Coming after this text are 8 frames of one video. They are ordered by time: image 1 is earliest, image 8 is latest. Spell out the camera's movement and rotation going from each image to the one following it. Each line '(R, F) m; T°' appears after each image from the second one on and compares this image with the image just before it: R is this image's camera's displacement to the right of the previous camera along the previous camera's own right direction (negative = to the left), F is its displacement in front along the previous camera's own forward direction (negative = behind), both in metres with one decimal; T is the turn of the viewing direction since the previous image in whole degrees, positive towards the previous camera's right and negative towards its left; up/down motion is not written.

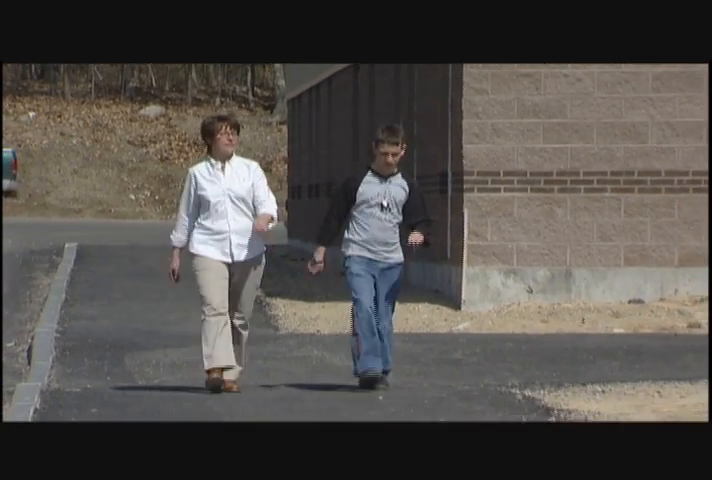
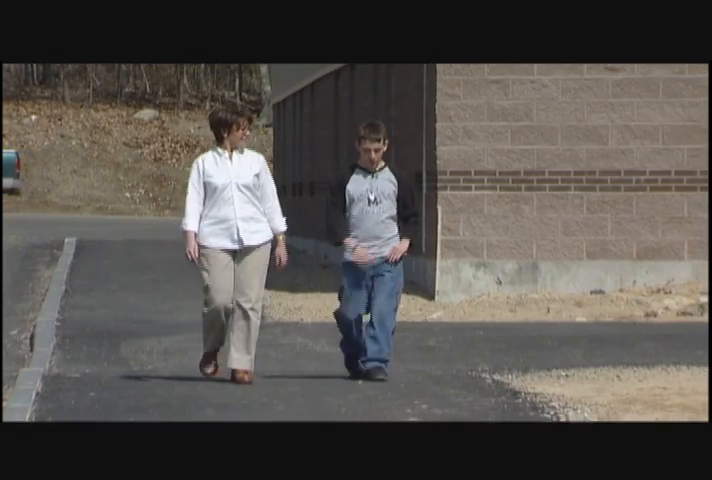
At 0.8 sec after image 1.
(+0.2, -0.8) m; 0°
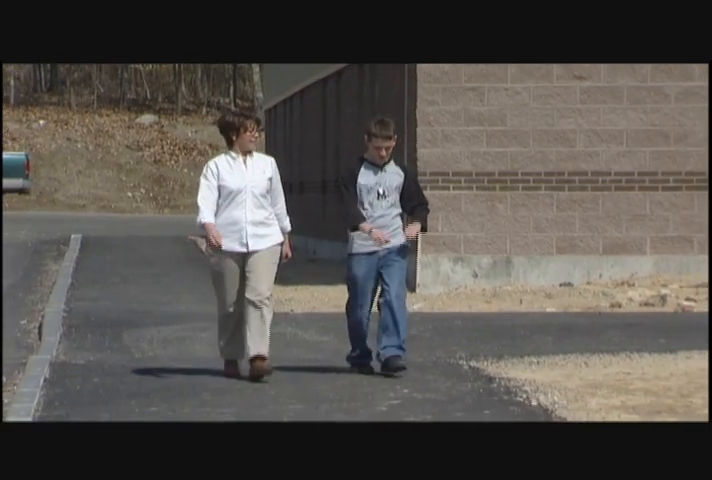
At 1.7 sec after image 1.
(+0.1, -0.8) m; 0°
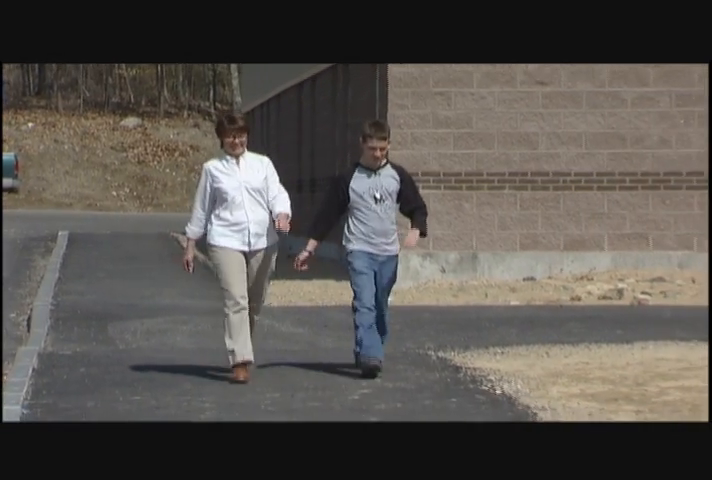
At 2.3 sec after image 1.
(+0.1, -0.6) m; +1°
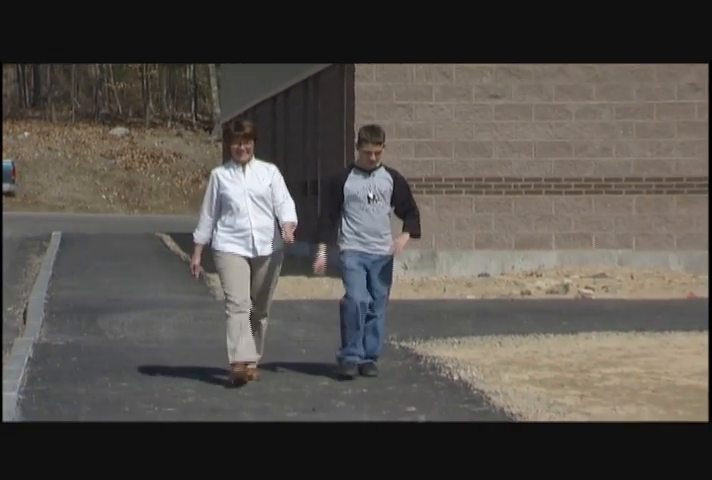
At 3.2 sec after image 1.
(0.0, -1.2) m; +1°
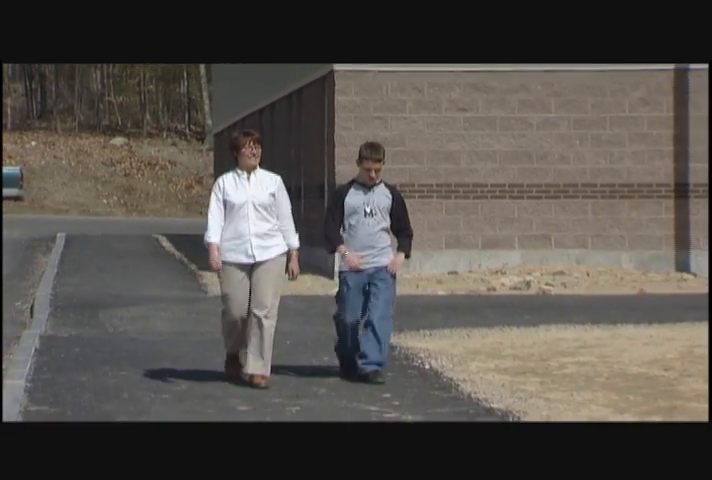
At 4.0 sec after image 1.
(0.0, -1.3) m; +1°
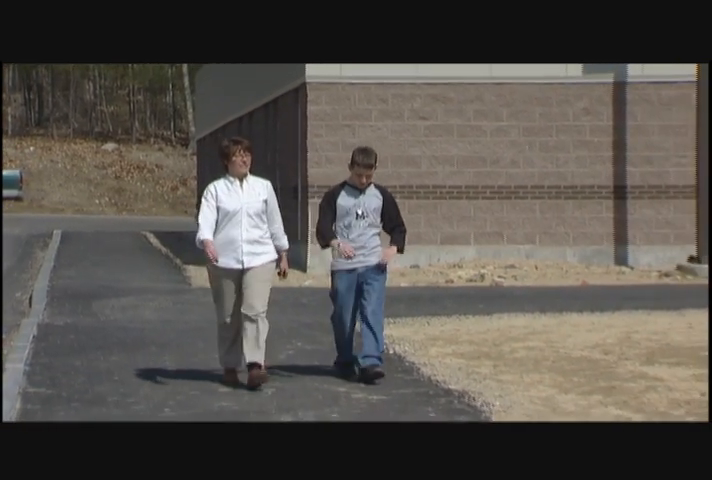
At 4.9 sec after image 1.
(0.0, -1.5) m; +1°
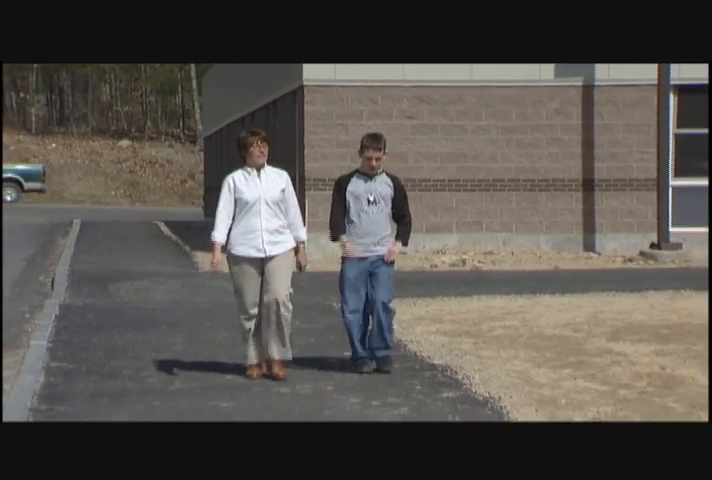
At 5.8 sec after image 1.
(+0.1, -1.6) m; 0°
